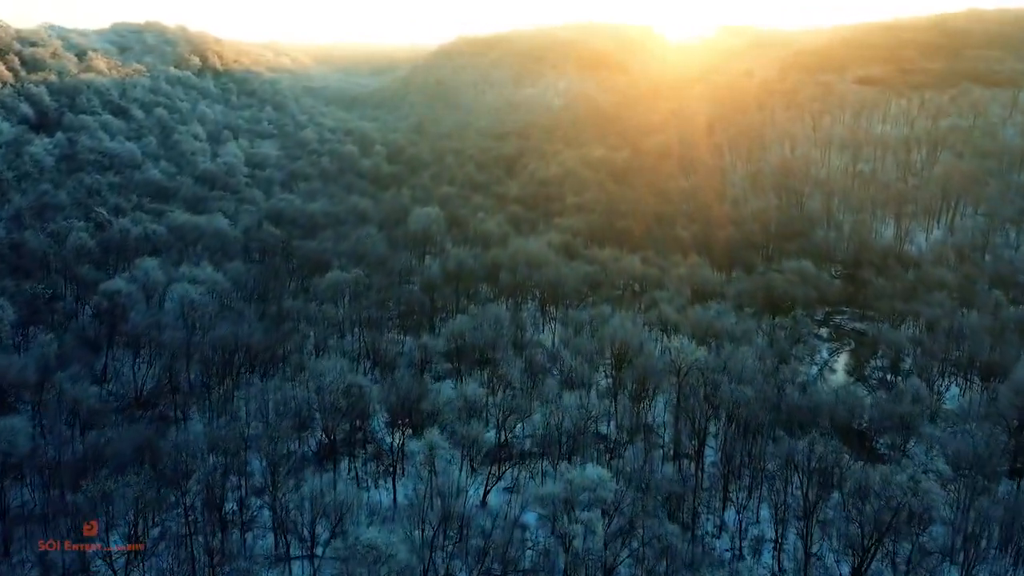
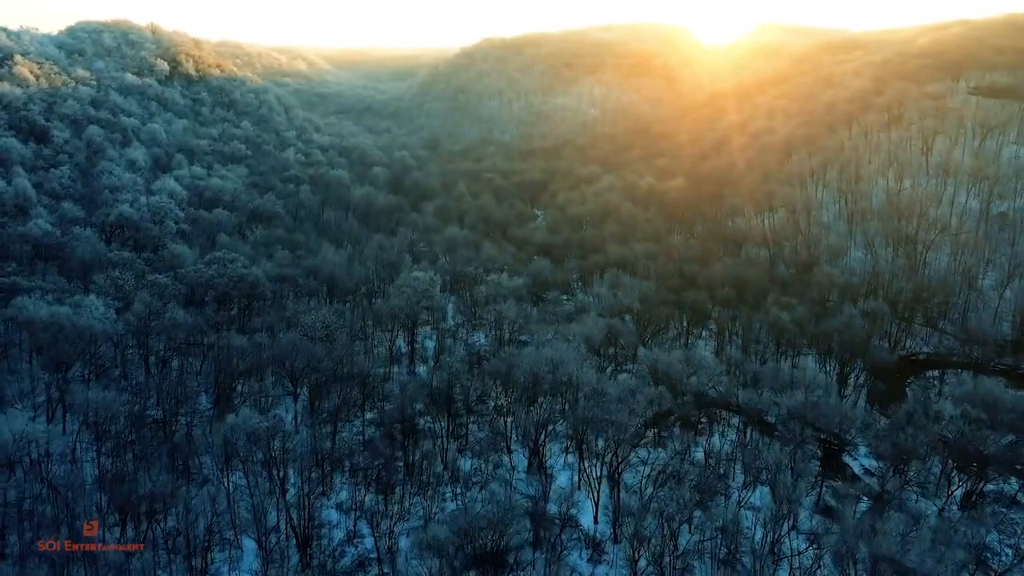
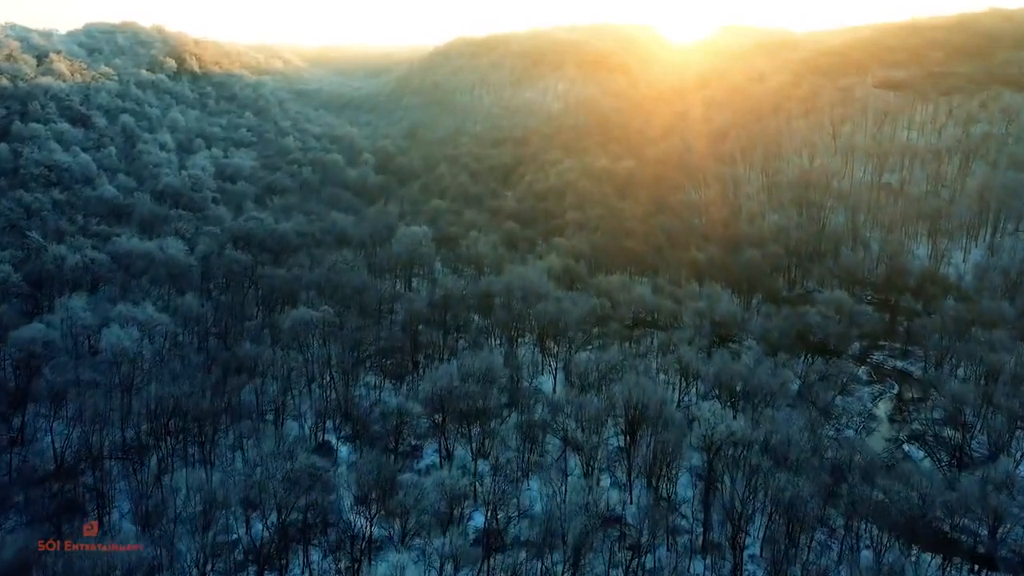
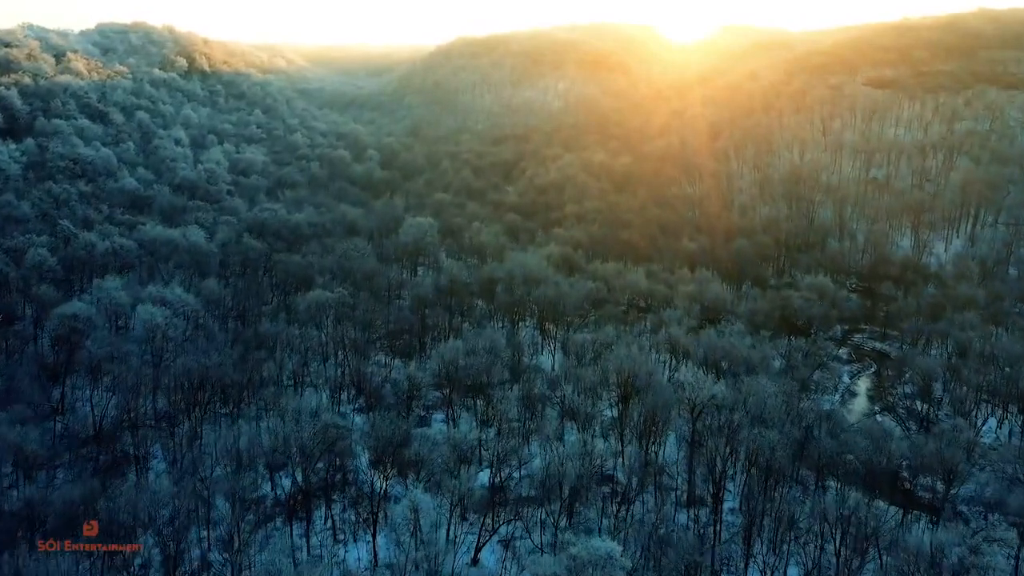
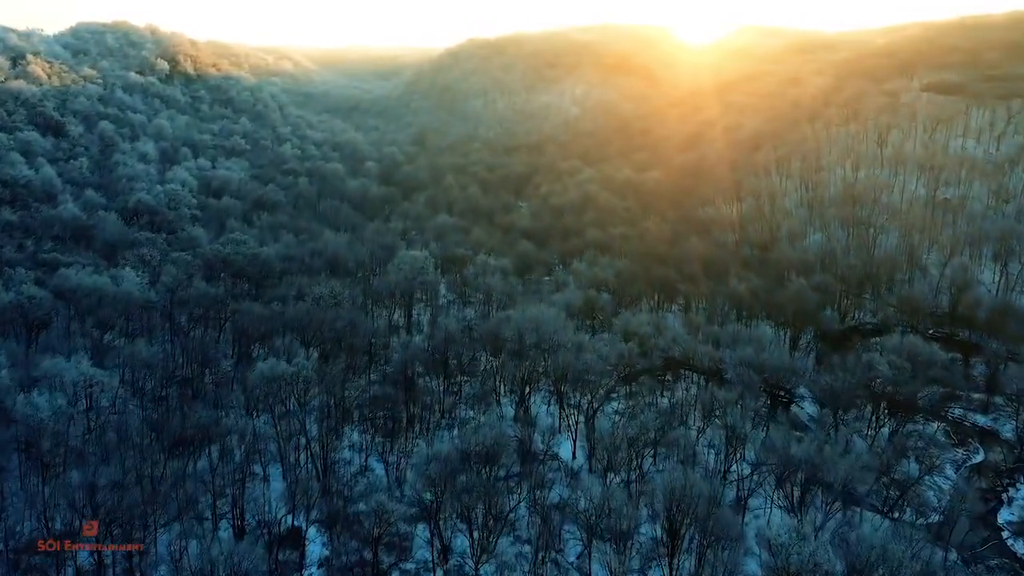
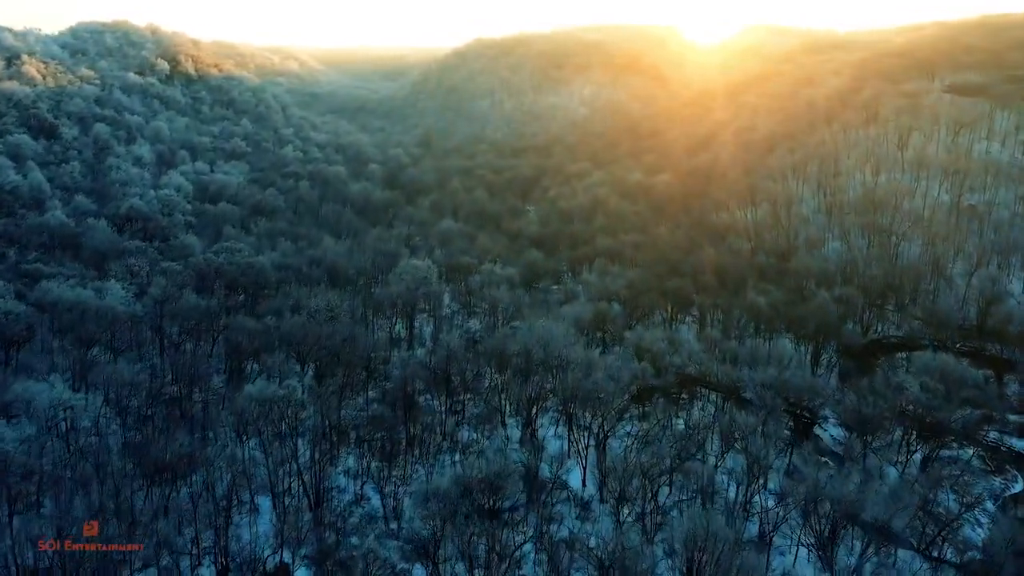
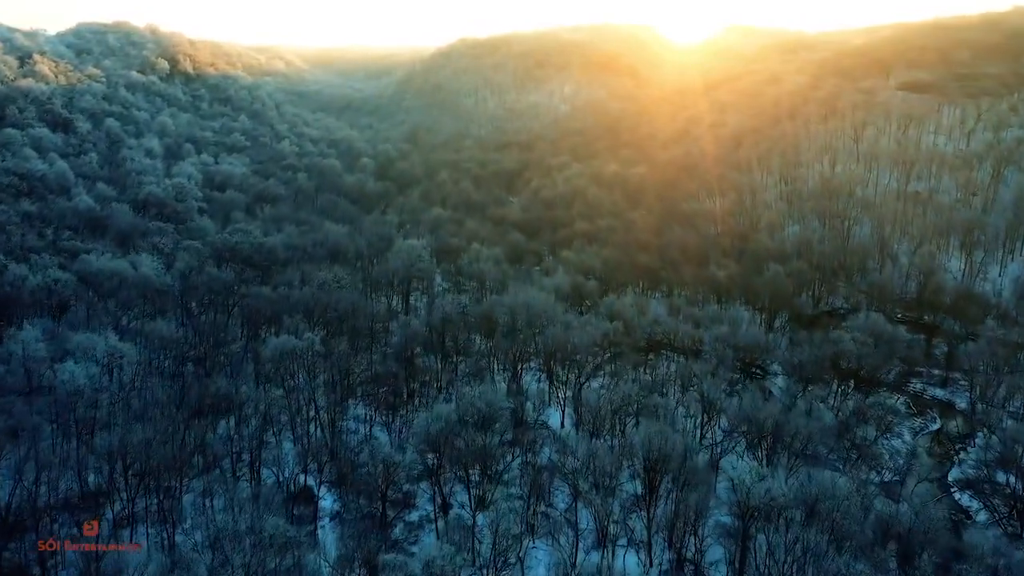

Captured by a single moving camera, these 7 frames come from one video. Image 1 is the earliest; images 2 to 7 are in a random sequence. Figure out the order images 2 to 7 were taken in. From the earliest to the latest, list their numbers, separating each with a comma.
4, 3, 7, 5, 6, 2
